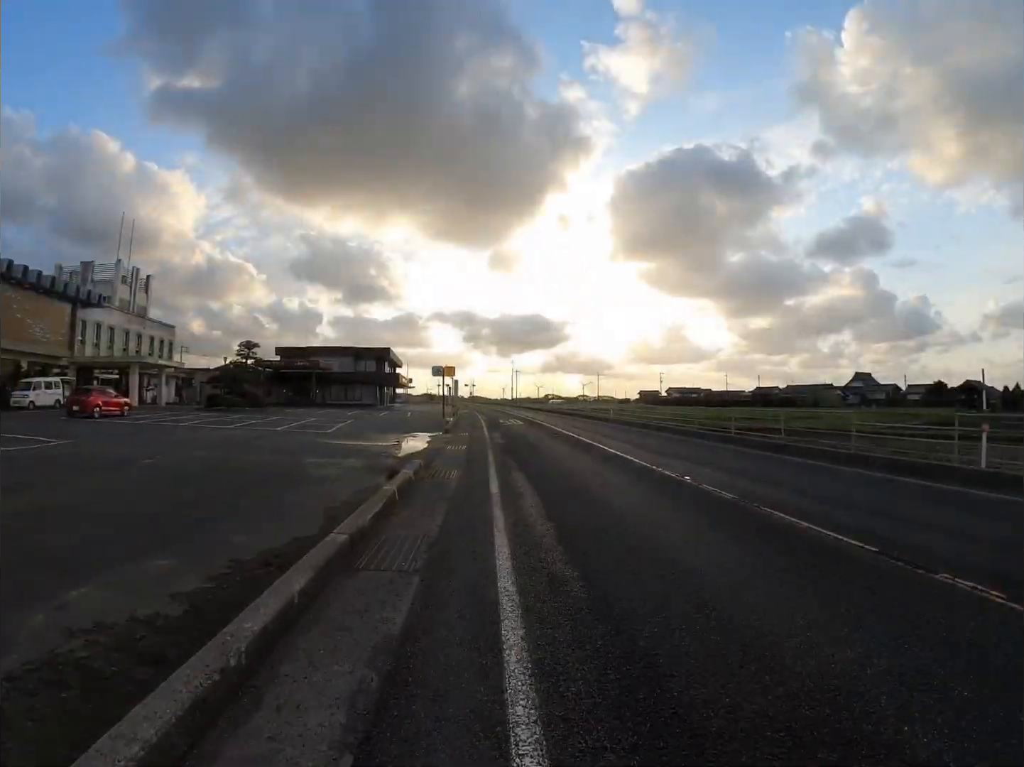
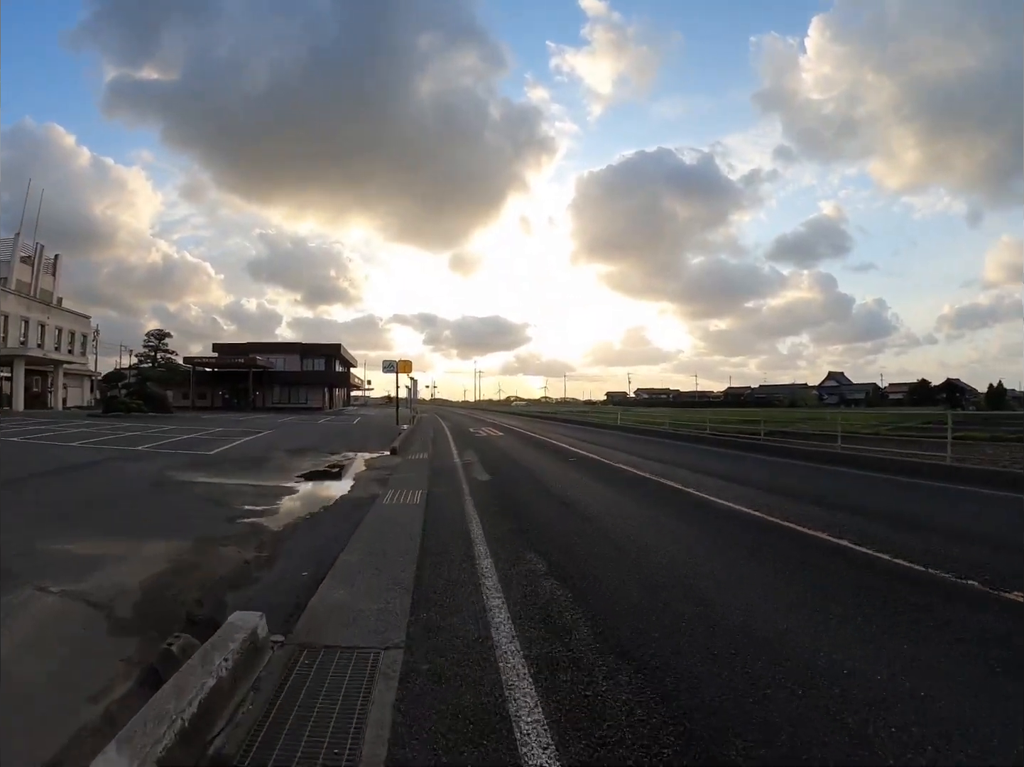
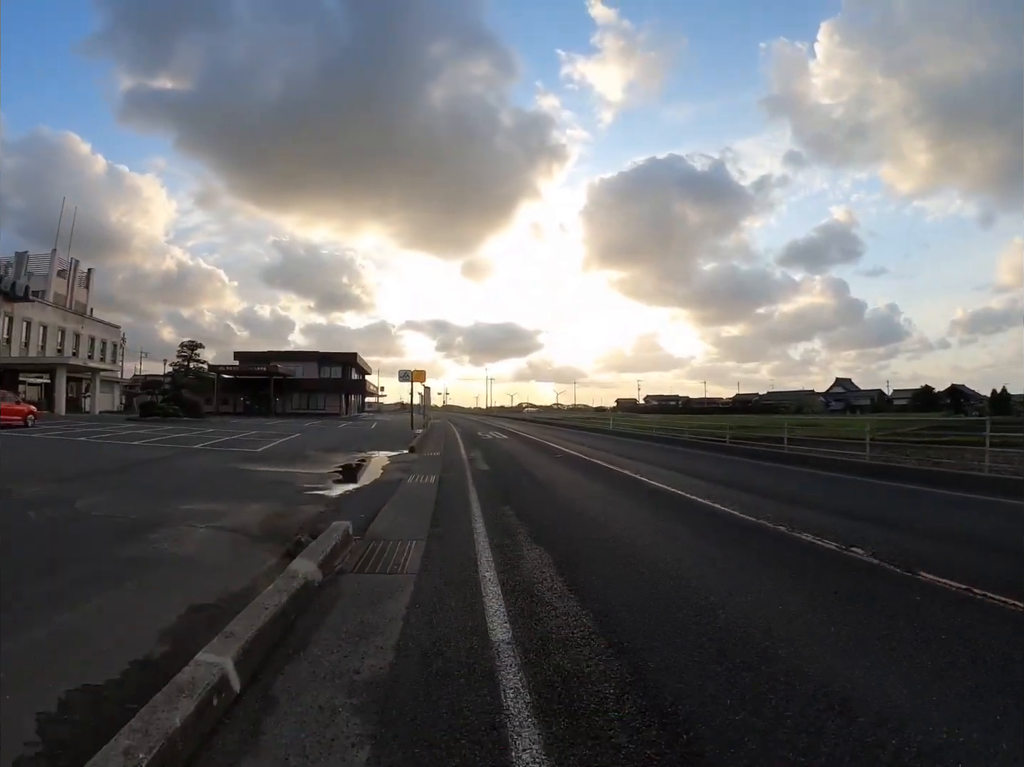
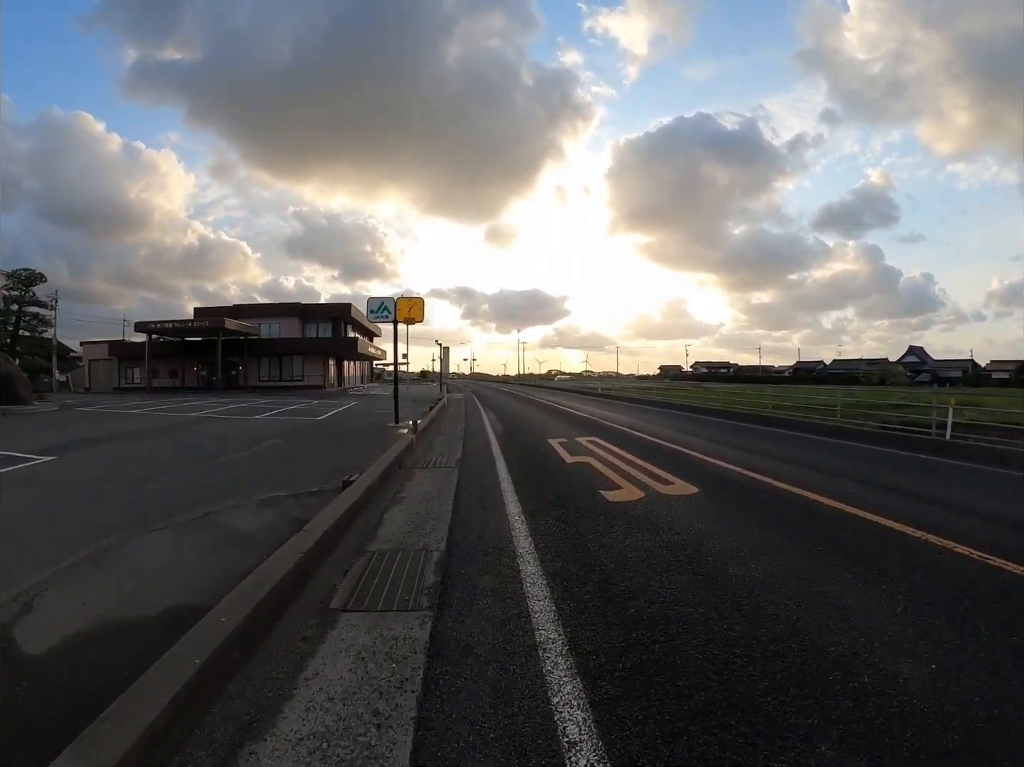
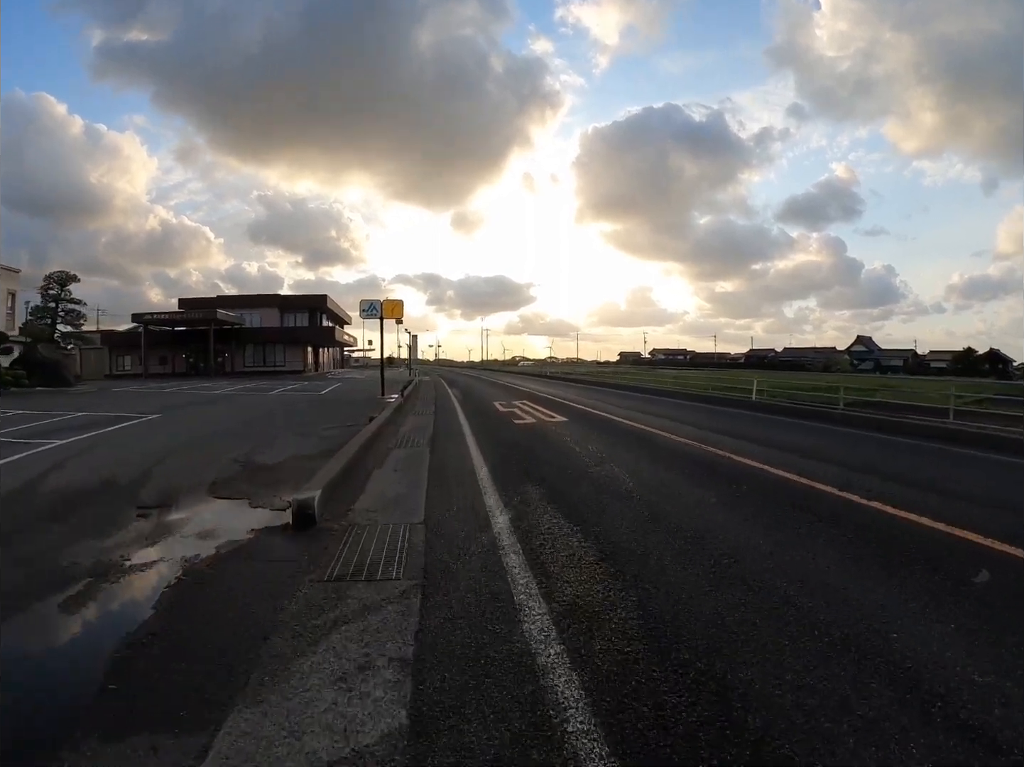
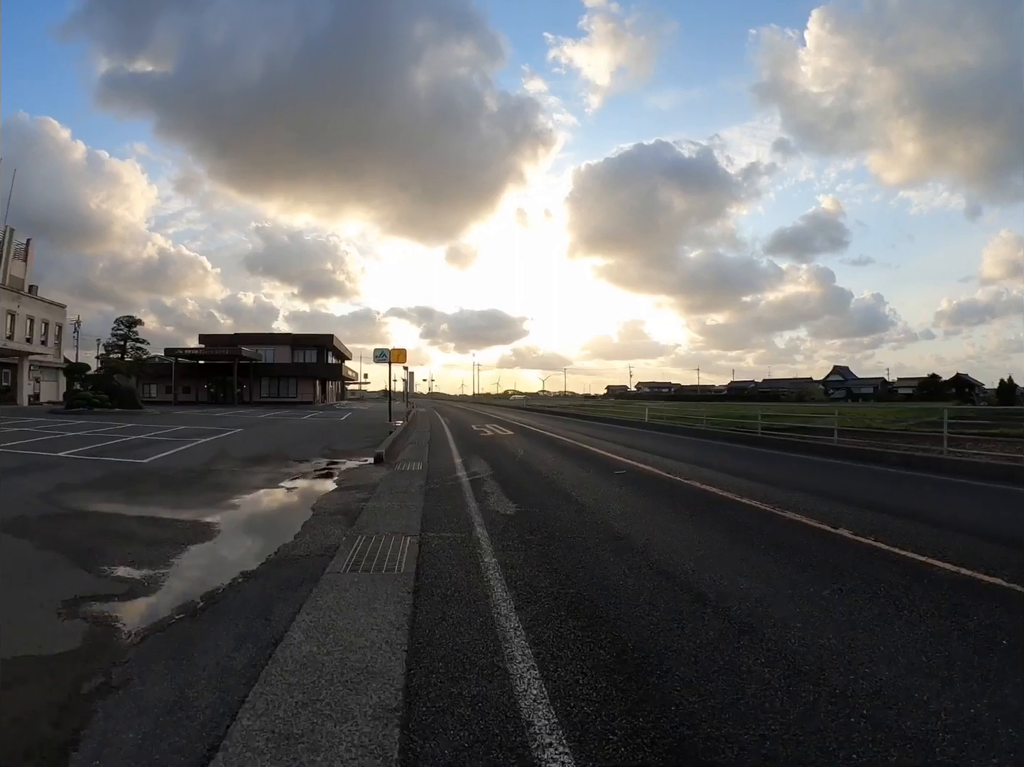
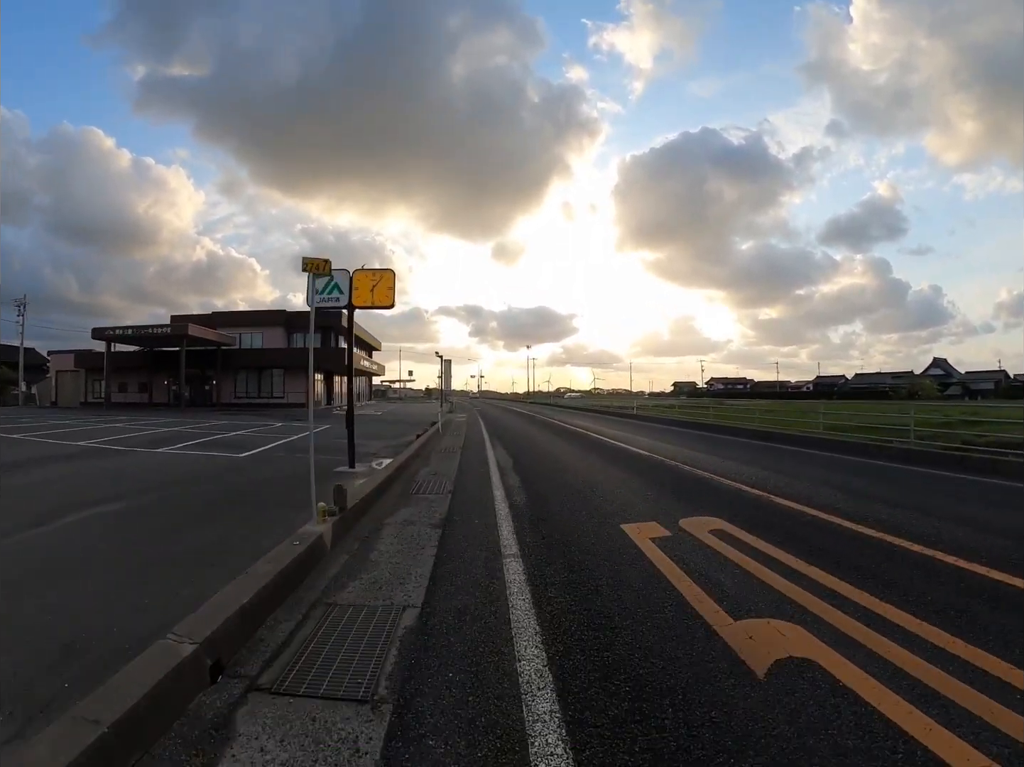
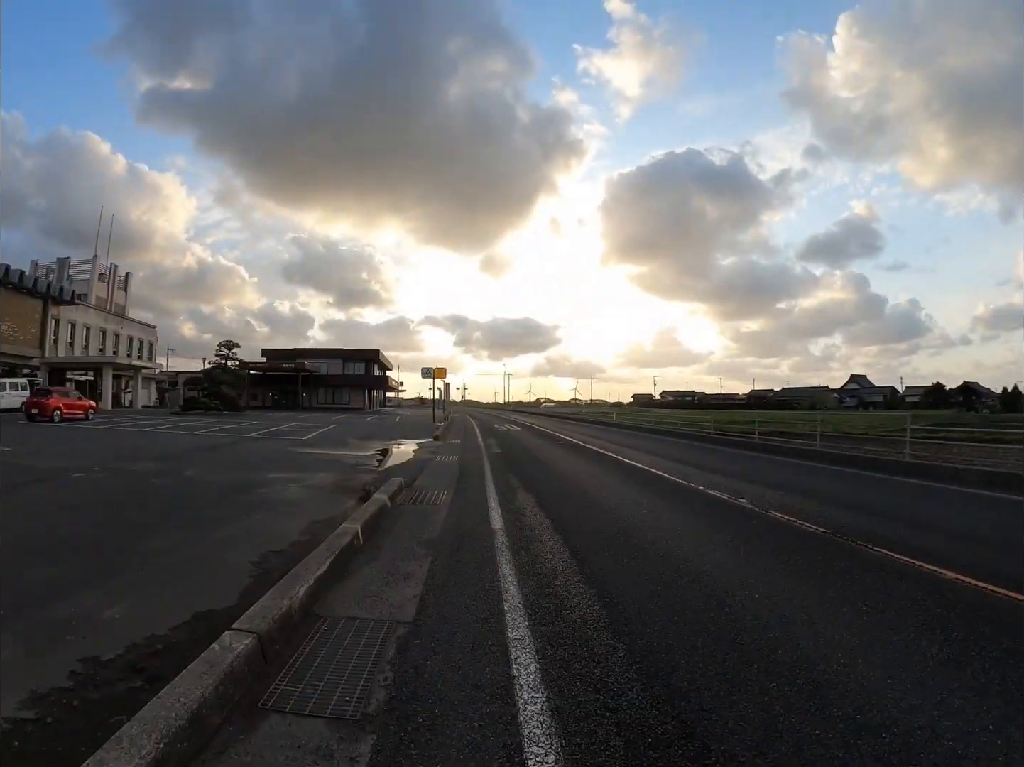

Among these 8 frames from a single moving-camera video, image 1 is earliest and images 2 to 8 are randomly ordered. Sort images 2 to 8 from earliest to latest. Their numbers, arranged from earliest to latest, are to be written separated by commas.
8, 3, 2, 6, 5, 4, 7
